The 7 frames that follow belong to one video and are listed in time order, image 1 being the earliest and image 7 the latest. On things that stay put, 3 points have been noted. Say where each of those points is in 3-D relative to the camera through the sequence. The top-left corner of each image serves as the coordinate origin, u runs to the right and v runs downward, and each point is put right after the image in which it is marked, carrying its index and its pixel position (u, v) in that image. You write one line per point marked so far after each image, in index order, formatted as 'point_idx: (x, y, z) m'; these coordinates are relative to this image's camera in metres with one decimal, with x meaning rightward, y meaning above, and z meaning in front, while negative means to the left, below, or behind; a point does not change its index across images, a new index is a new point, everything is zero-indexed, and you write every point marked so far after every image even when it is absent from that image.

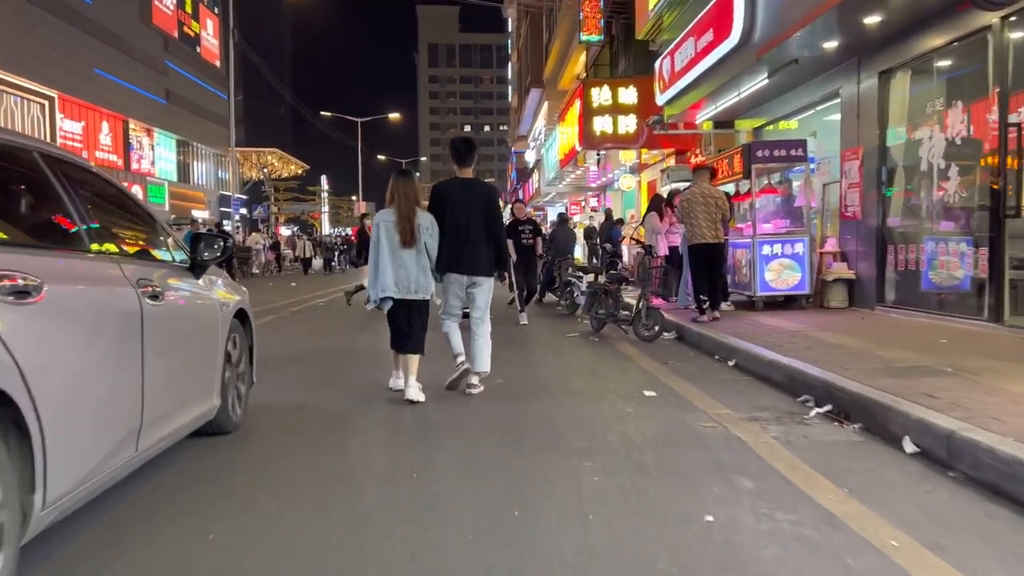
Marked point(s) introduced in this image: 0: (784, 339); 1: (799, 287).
0: (+2.9, -0.5, +7.5) m
1: (+4.1, 0.0, +10.1) m
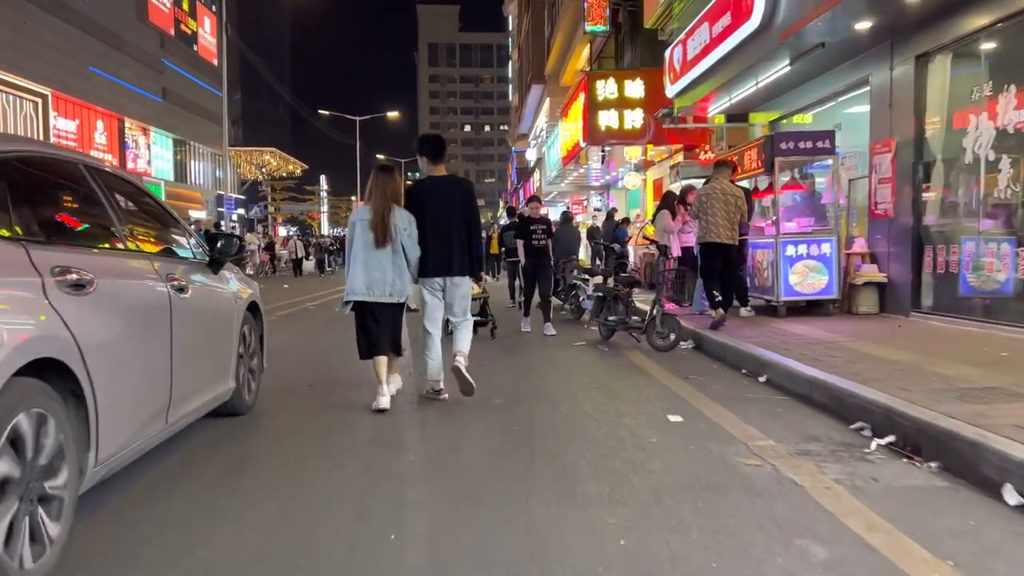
0: (+2.9, -0.6, +6.7) m
1: (+4.1, 0.0, +9.3) m
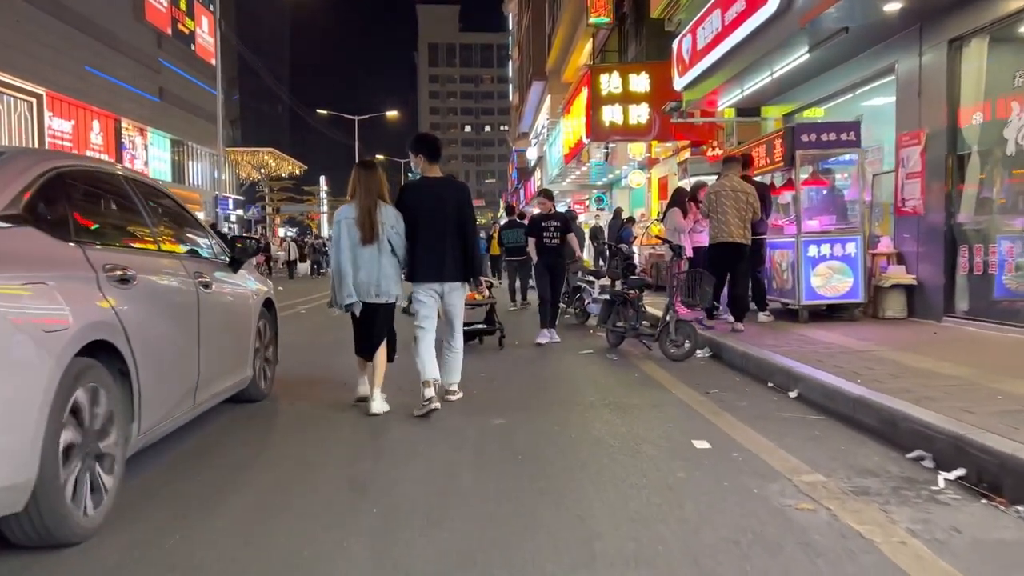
0: (+2.9, -0.6, +6.1) m
1: (+4.2, -0.1, +8.7) m
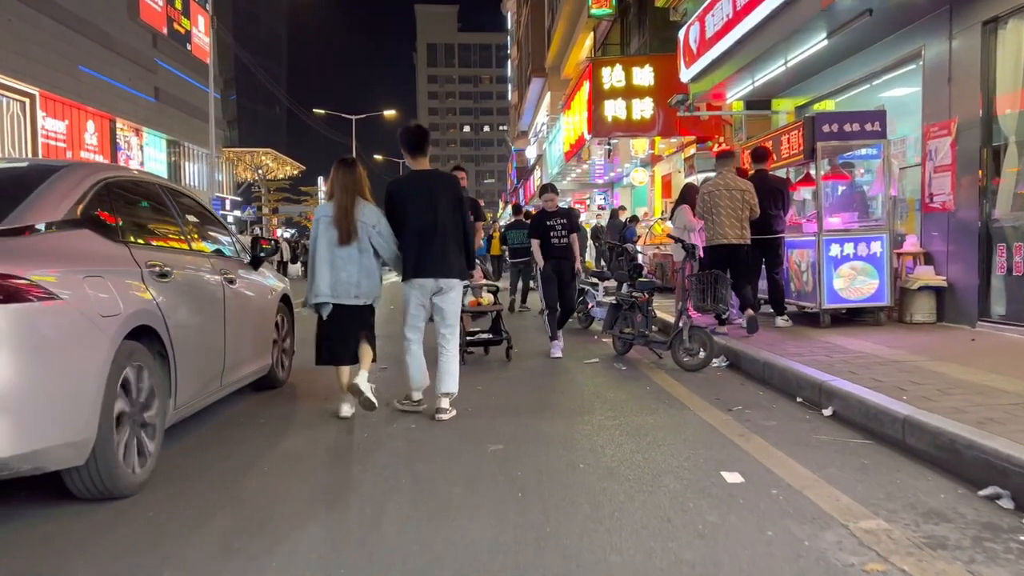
0: (+2.9, -0.6, +5.4) m
1: (+4.1, -0.1, +8.0) m
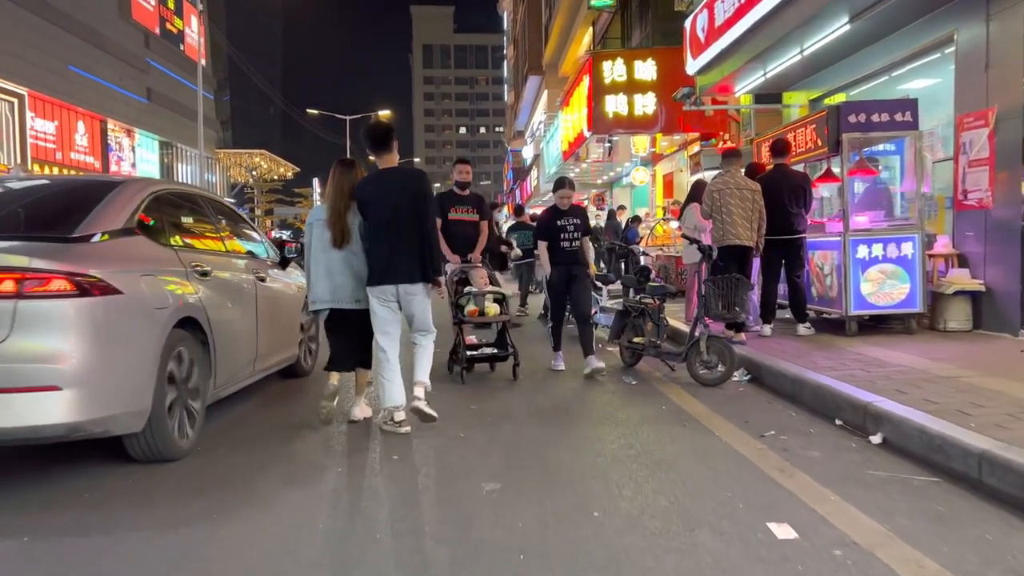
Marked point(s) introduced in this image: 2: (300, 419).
0: (+2.9, -0.7, +4.7) m
1: (+4.1, -0.2, +7.4) m
2: (-1.6, -1.0, +5.4) m
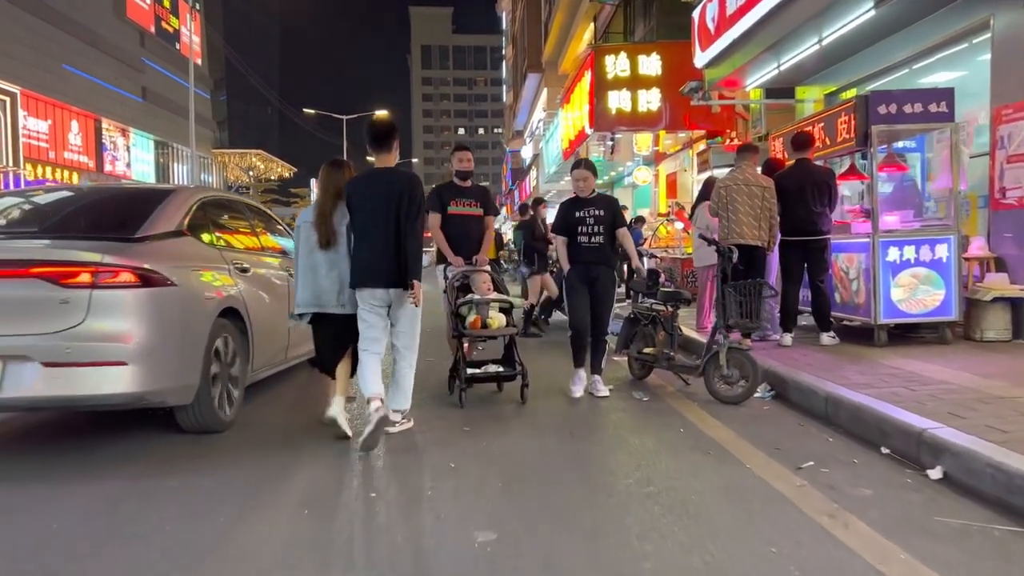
0: (+2.9, -0.7, +4.1) m
1: (+4.1, -0.2, +6.7) m
2: (-1.6, -1.0, +4.8) m
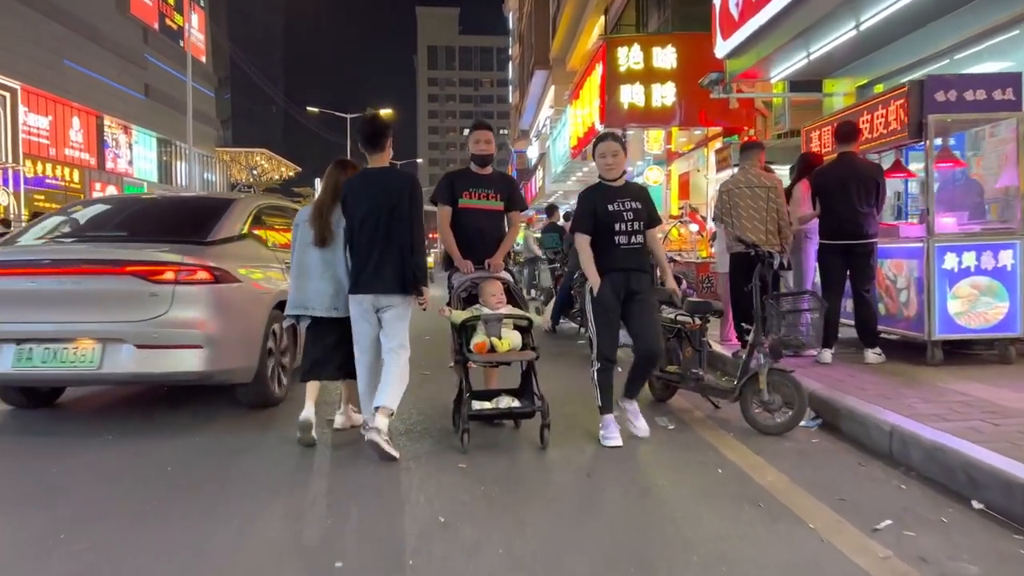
0: (+2.9, -0.8, +3.3) m
1: (+4.2, -0.3, +5.9) m
2: (-1.6, -1.1, +4.0) m
